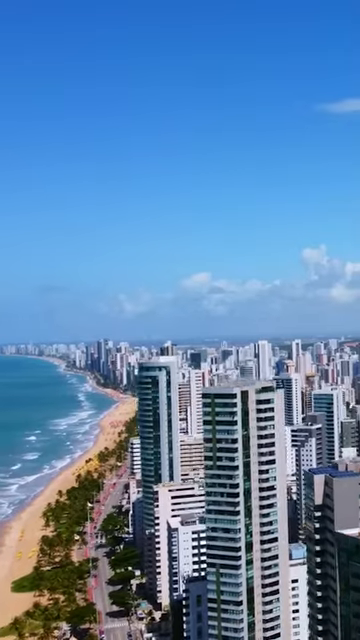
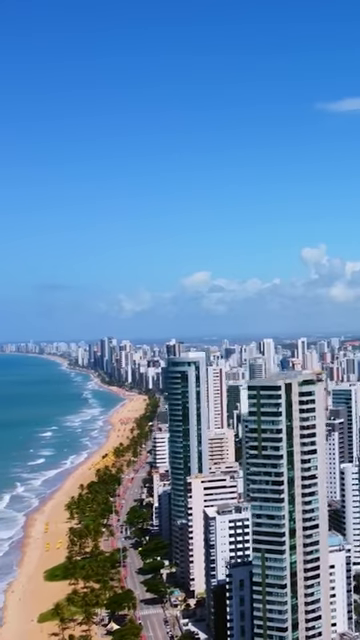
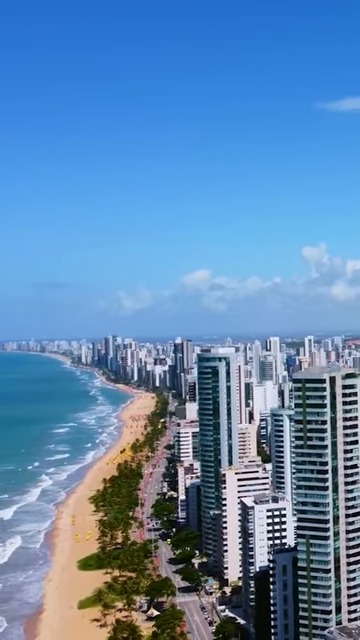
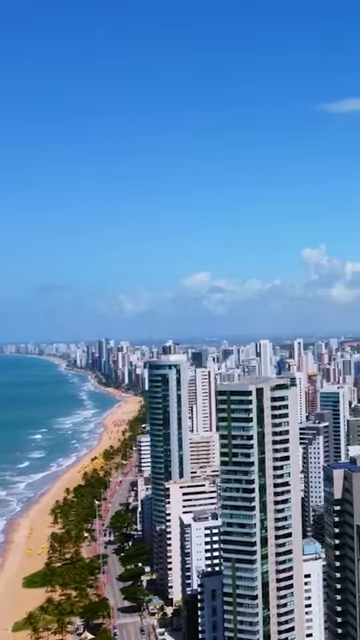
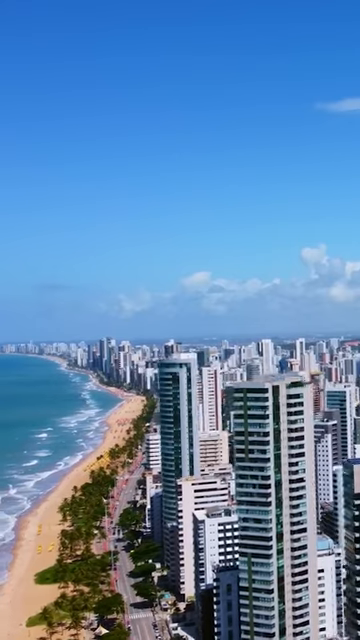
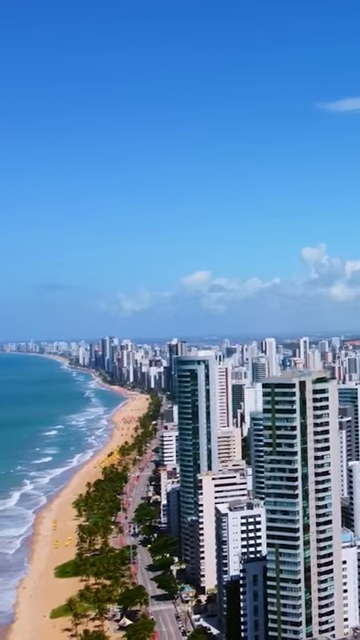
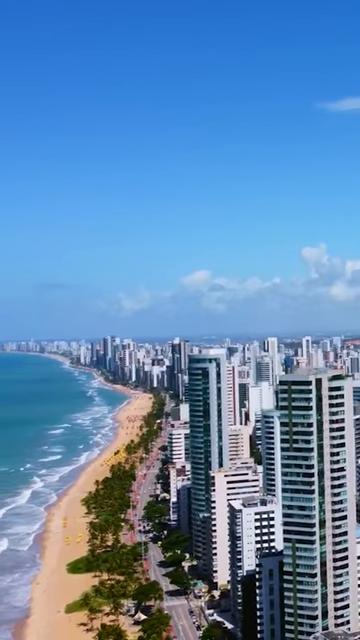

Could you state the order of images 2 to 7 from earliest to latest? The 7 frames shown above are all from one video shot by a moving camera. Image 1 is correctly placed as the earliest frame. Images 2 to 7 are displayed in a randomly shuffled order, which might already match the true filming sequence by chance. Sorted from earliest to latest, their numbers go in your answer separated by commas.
4, 5, 2, 6, 7, 3
